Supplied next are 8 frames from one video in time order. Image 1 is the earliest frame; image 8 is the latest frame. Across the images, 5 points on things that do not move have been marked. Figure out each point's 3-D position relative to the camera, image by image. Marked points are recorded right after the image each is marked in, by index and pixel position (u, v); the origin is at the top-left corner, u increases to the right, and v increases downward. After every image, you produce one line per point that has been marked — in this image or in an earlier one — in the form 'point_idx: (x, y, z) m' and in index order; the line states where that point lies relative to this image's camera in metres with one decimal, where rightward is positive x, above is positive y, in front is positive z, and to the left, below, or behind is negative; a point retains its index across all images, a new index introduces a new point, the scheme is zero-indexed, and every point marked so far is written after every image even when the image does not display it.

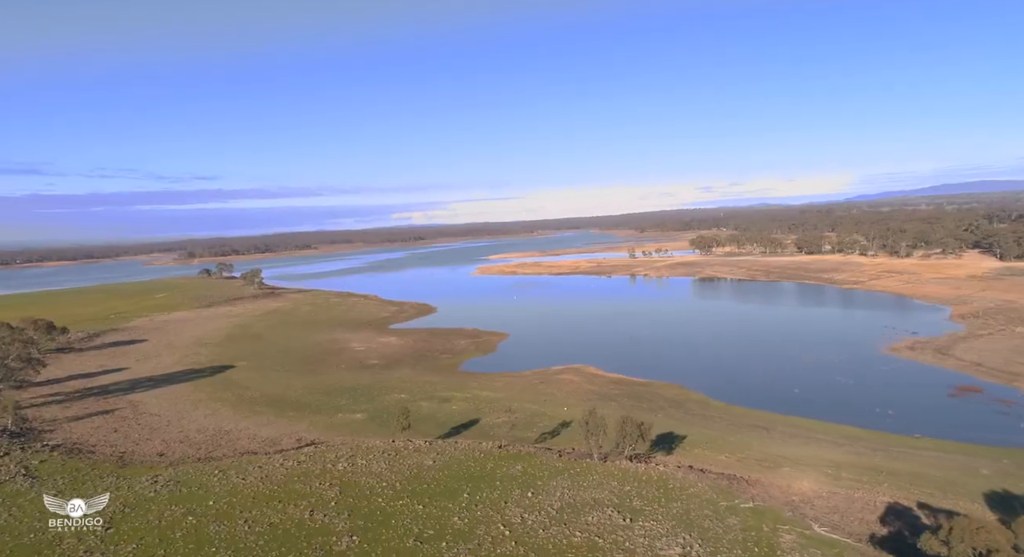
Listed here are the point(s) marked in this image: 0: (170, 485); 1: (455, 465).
0: (-11.0, -6.6, +18.9) m
1: (-1.8, -5.9, +18.9) m
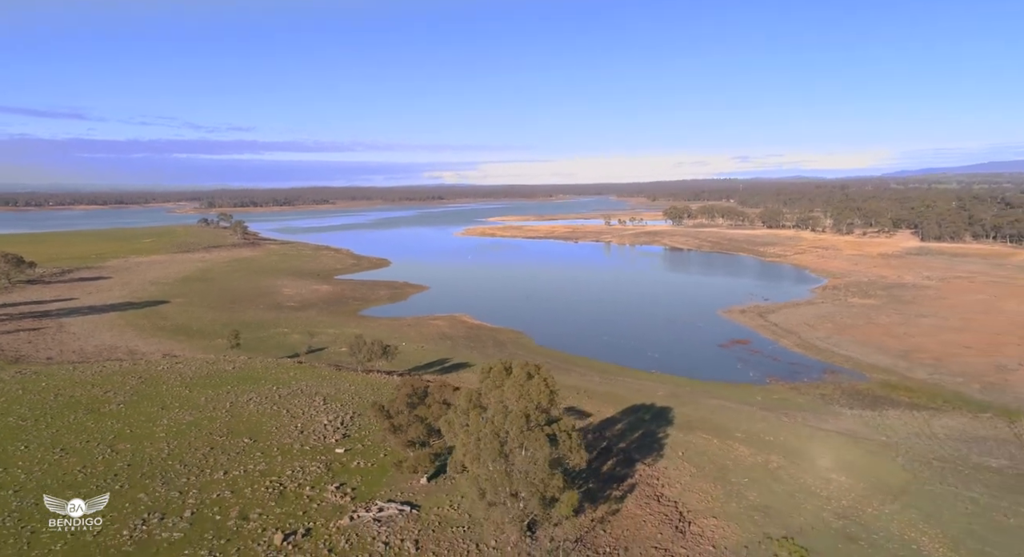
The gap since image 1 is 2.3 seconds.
0: (-20.0, -4.0, +24.4) m
1: (-10.8, -3.7, +24.3) m
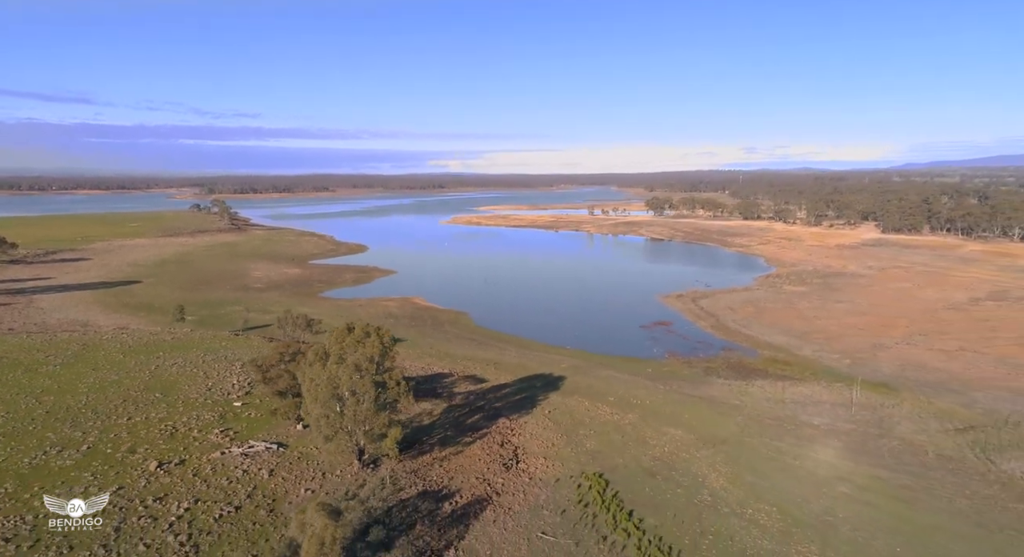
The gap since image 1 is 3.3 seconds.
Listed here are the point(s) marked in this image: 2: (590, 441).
0: (-23.8, -2.8, +26.5) m
1: (-14.6, -2.7, +26.4) m
2: (+2.3, -4.6, +16.9) m
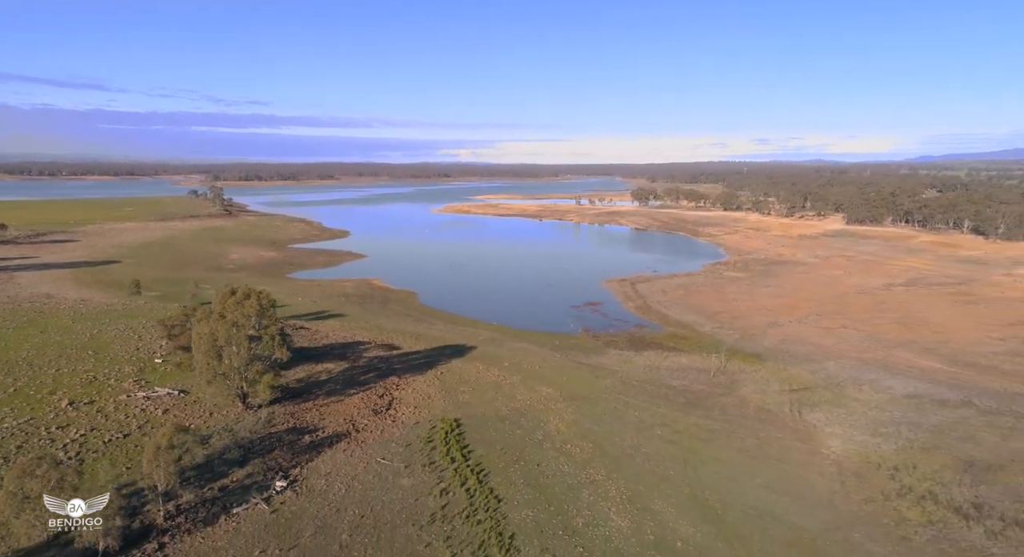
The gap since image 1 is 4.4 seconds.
0: (-27.5, -1.5, +28.9) m
1: (-18.4, -1.5, +28.7) m
2: (-1.6, -3.8, +19.2) m
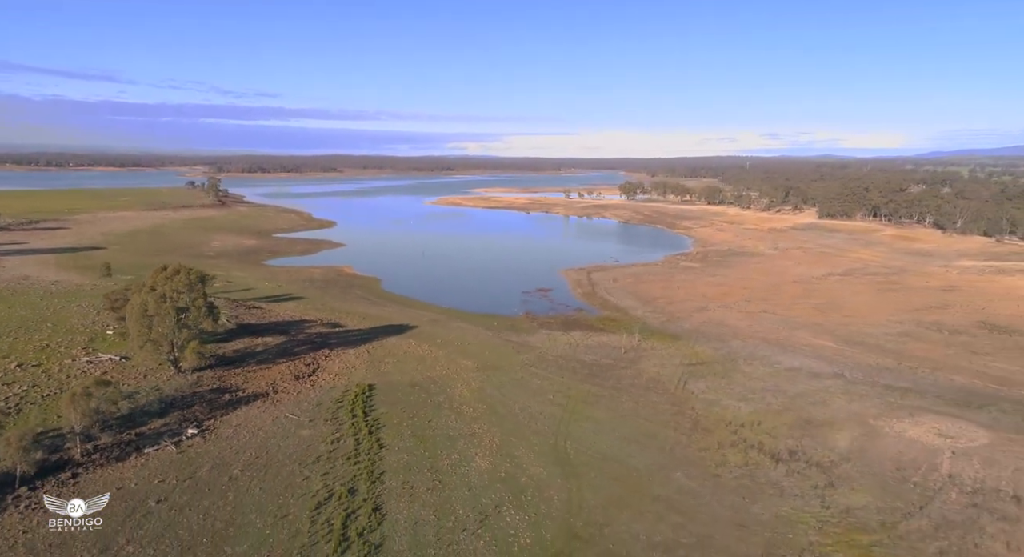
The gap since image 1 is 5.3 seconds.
0: (-30.5, -0.5, +30.7) m
1: (-21.3, -0.5, +30.6) m
2: (-4.5, -3.1, +21.1) m
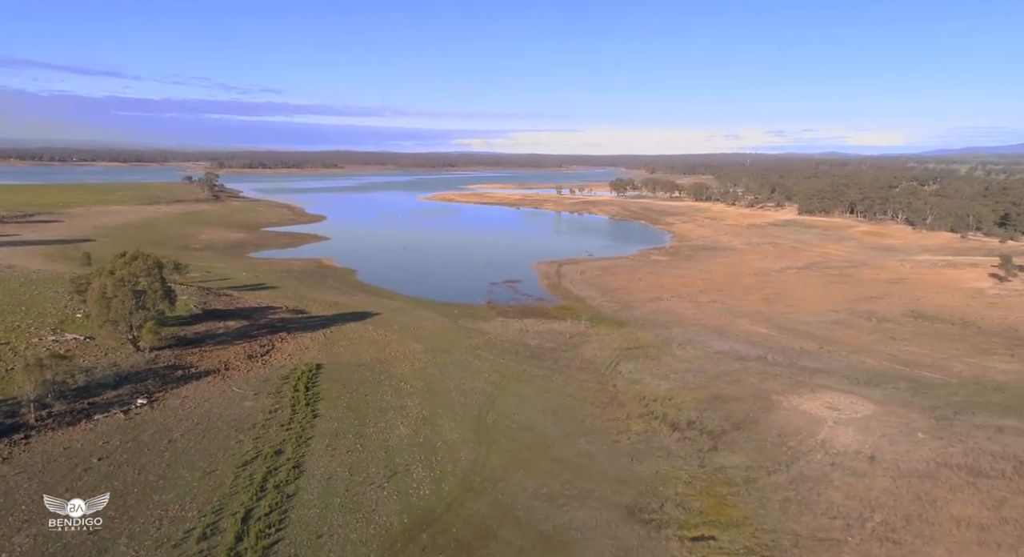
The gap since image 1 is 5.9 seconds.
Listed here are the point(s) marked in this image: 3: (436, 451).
0: (-32.5, +0.1, +31.9) m
1: (-23.4, +0.1, +31.8) m
2: (-6.5, -2.6, +22.4) m
3: (-1.8, -4.1, +13.9) m
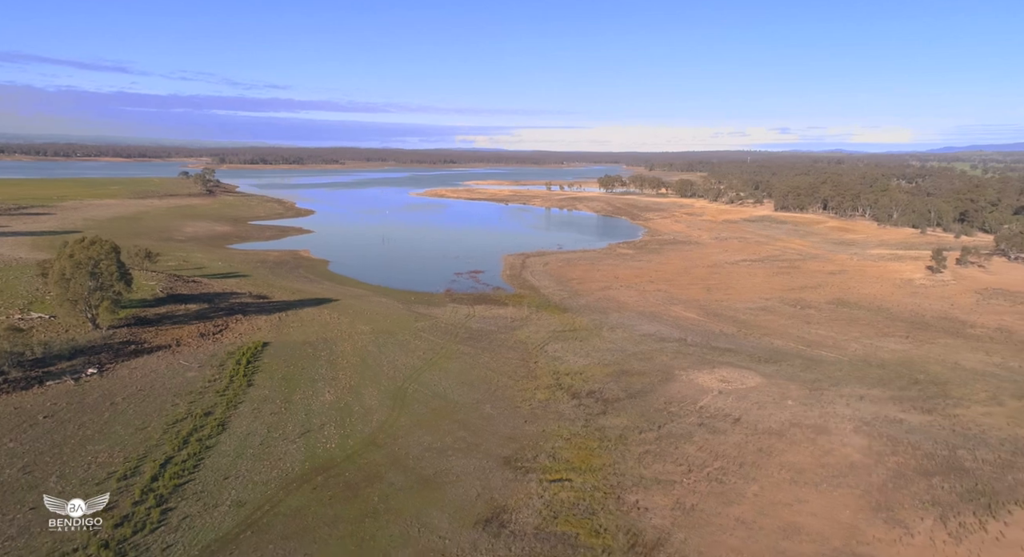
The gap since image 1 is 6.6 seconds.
0: (-35.0, +0.9, +33.3) m
1: (-25.8, +0.8, +33.2) m
2: (-9.0, -2.0, +23.9) m
3: (-4.2, -3.5, +15.5) m
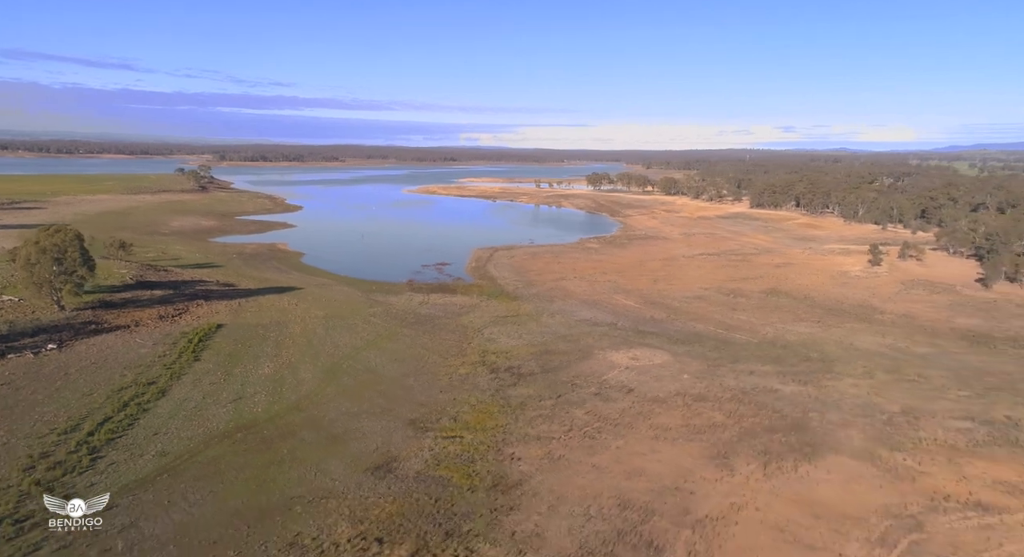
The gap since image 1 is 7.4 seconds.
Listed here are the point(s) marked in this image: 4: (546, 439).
0: (-37.4, +1.6, +34.6) m
1: (-28.2, +1.5, +34.6) m
2: (-11.4, -1.5, +25.4) m
3: (-6.6, -3.0, +17.0) m
4: (+0.7, -3.6, +13.3) m
